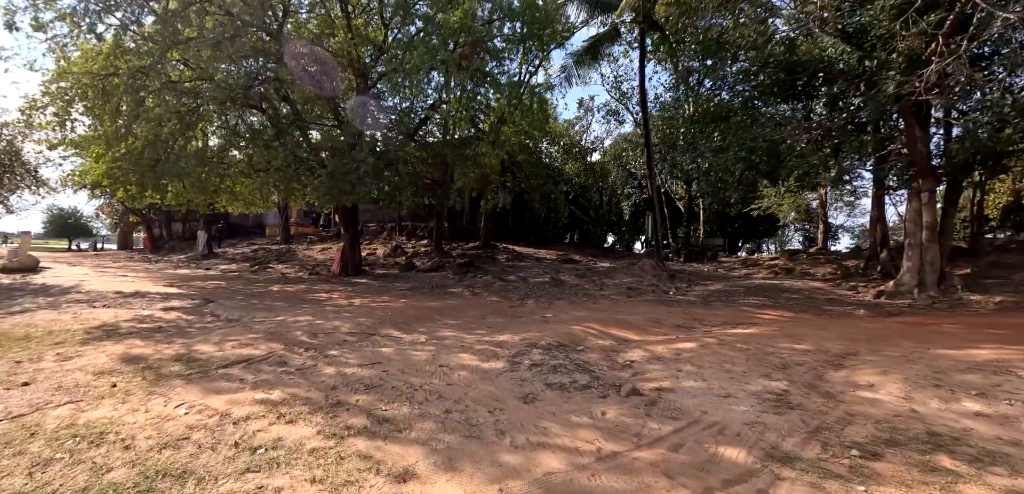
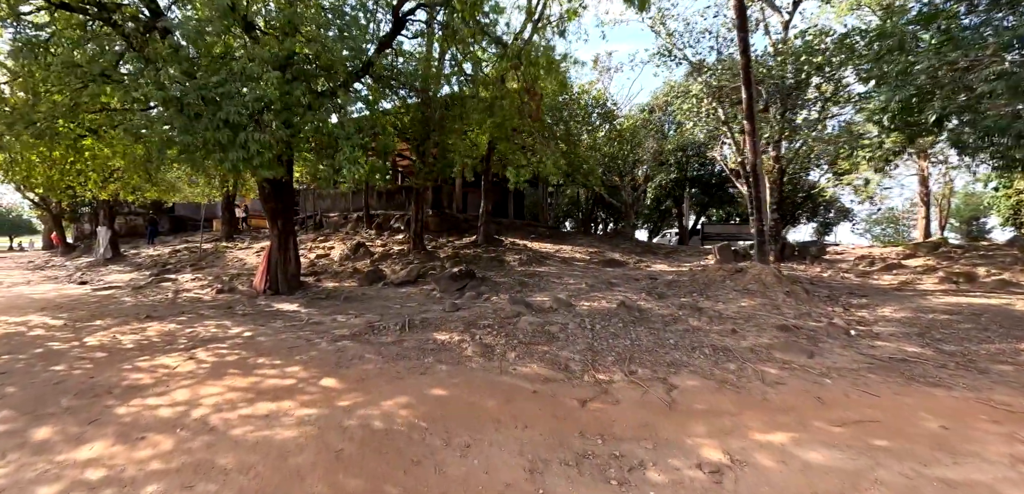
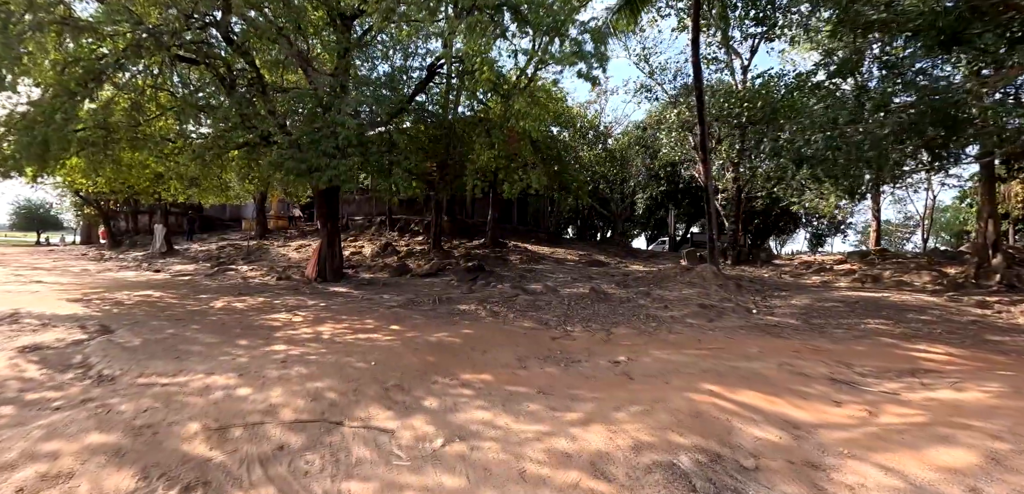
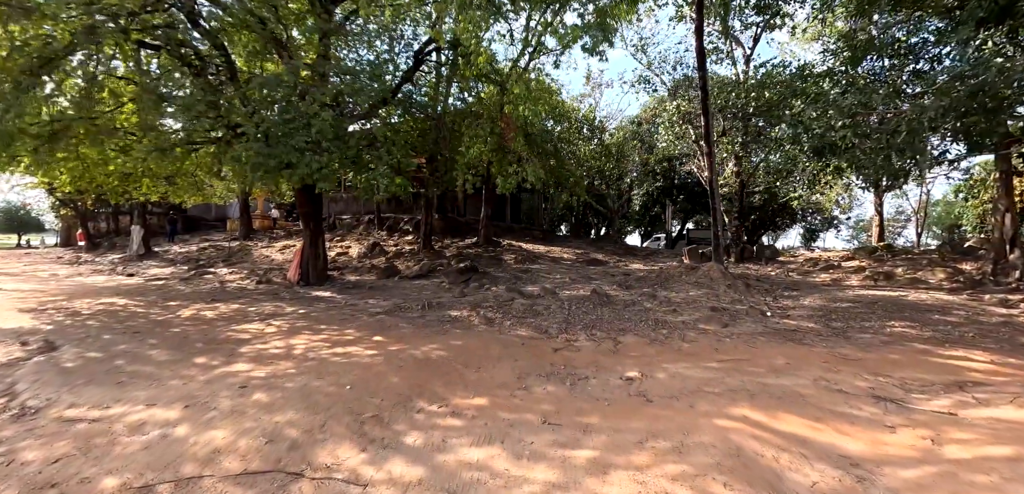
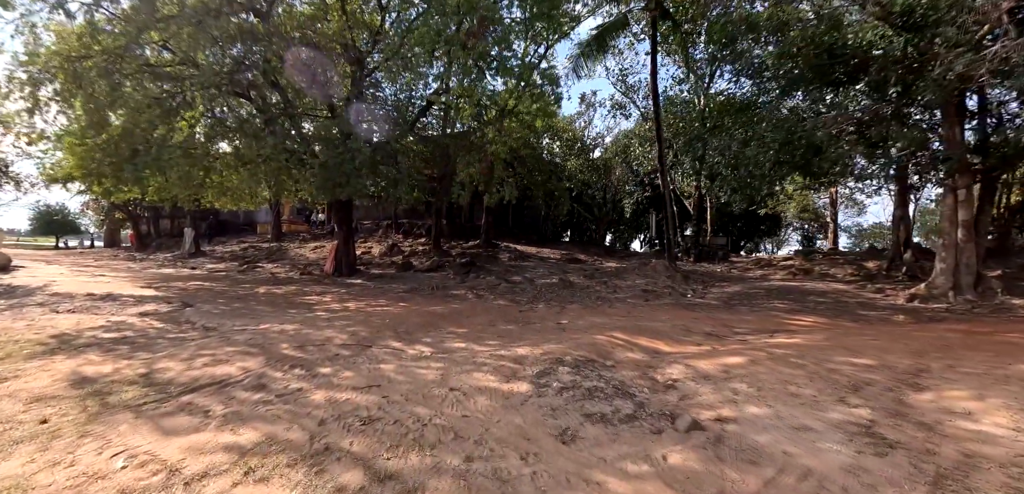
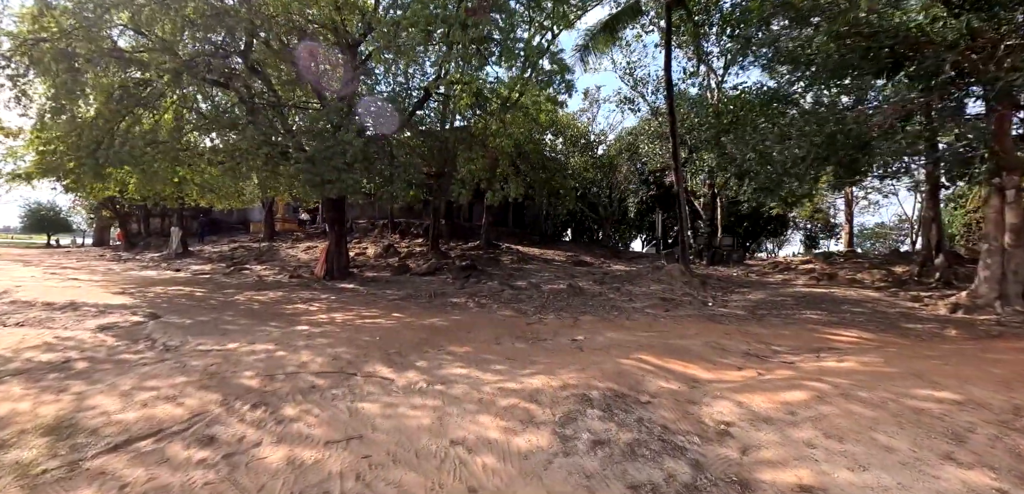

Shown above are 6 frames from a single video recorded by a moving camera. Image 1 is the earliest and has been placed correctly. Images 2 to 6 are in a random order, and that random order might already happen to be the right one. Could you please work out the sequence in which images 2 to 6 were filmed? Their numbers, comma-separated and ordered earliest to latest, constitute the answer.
5, 6, 3, 4, 2
